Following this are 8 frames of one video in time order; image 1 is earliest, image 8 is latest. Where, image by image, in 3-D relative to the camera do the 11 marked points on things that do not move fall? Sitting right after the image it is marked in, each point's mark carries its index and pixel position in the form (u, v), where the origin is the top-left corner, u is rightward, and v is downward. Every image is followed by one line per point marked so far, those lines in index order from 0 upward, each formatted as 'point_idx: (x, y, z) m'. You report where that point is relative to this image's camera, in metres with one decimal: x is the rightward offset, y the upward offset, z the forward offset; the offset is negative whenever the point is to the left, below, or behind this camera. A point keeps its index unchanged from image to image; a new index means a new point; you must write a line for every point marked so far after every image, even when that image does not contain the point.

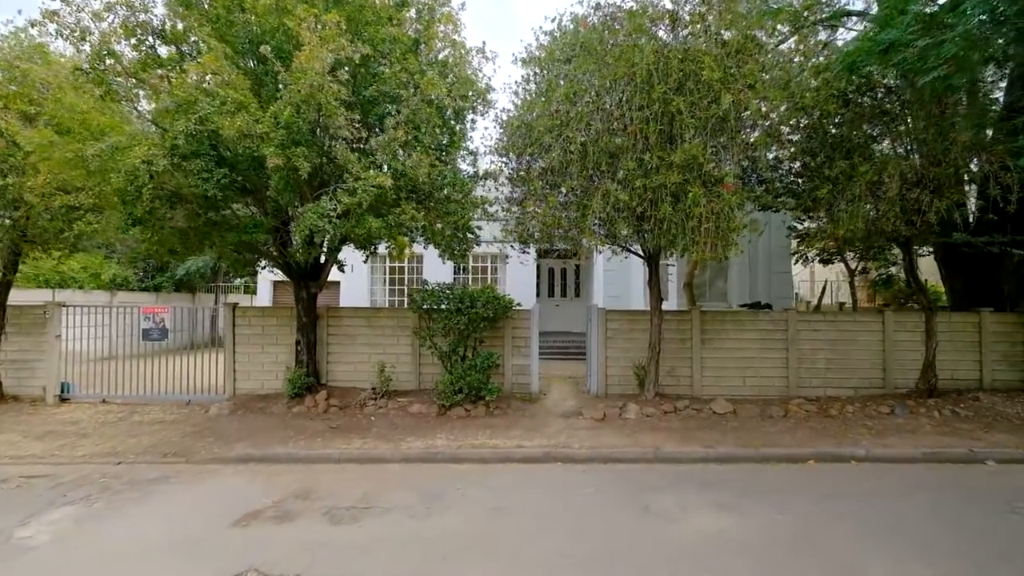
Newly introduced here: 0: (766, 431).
0: (+4.0, -2.3, +8.2) m
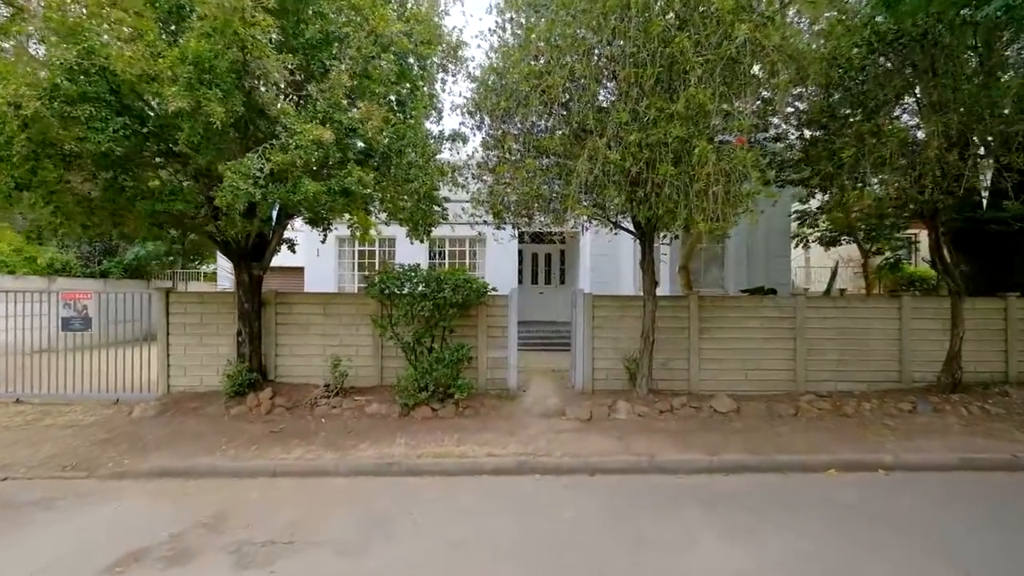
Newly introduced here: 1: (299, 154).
0: (+3.7, -2.0, +7.1) m
1: (-2.5, +1.6, +6.0) m
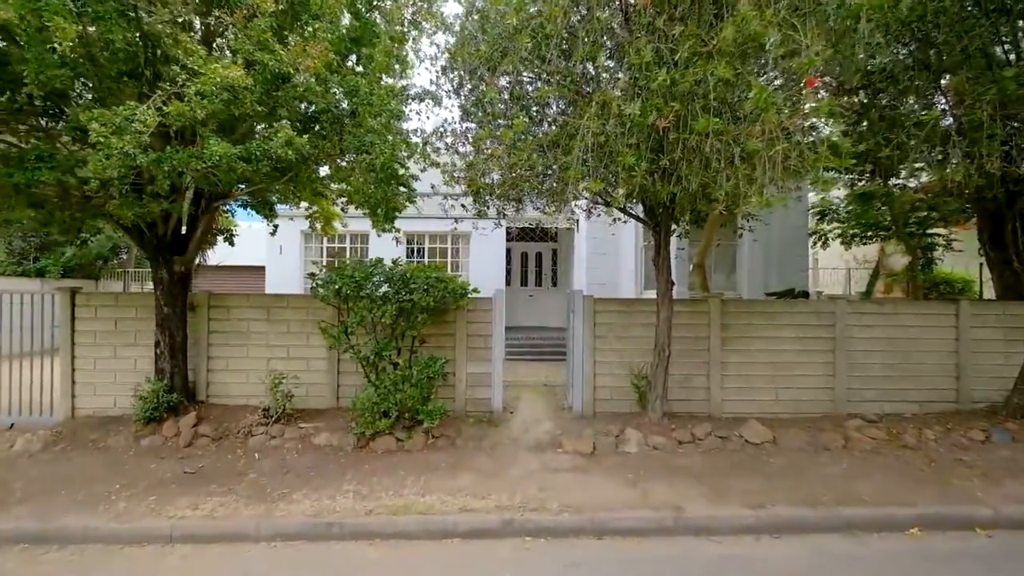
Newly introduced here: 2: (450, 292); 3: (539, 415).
0: (+3.5, -2.0, +5.6) m
1: (-2.6, +1.6, +4.4) m
2: (-0.8, -0.1, +6.7) m
3: (+0.4, -1.8, +7.5) m
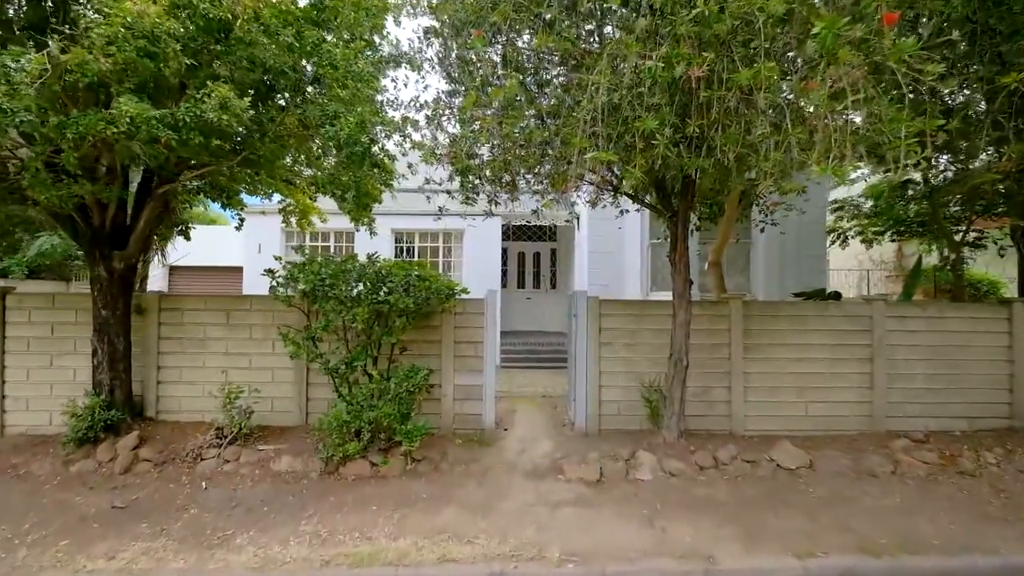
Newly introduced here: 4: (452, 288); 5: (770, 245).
0: (+3.4, -2.0, +4.7) m
1: (-2.7, +1.6, +3.5) m
2: (-0.9, -0.1, +5.8) m
3: (+0.3, -1.8, +6.6) m
4: (-0.7, 0.0, +6.0) m
5: (+5.4, +1.0, +10.9) m
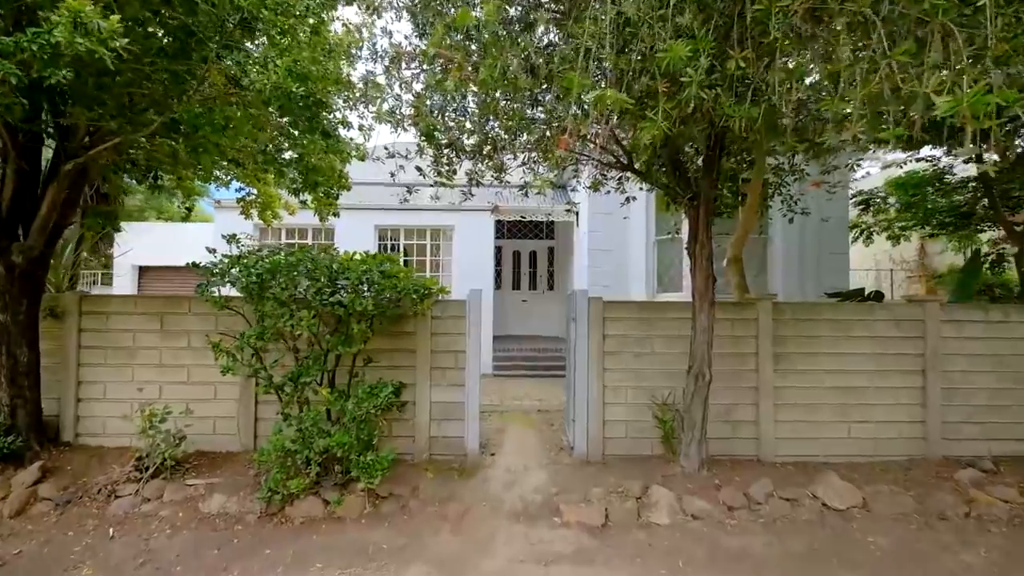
0: (+3.3, -2.0, +3.7) m
1: (-2.8, +1.6, +2.5) m
2: (-1.0, 0.0, +4.8) m
3: (+0.2, -1.8, +5.5) m
4: (-0.9, 0.0, +5.0) m
5: (+5.3, +1.0, +9.9) m
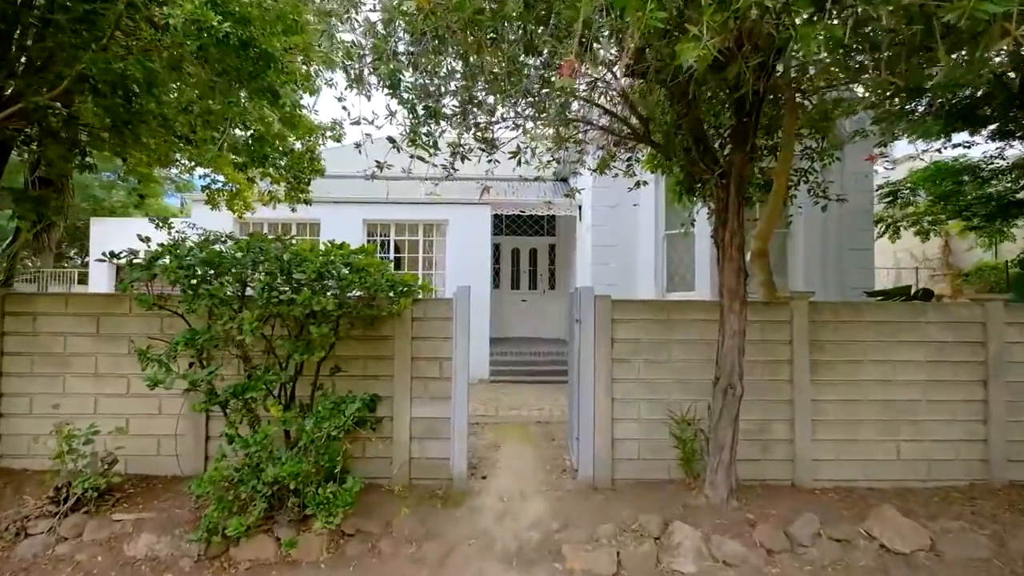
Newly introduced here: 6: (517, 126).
0: (+3.2, -2.0, +2.9) m
1: (-2.9, +1.7, +1.7) m
2: (-1.1, 0.0, +4.0) m
3: (+0.1, -1.8, +4.8) m
4: (-0.9, 0.0, +4.2) m
5: (+5.3, +1.0, +9.1) m
6: (+0.1, +1.0, +3.5) m
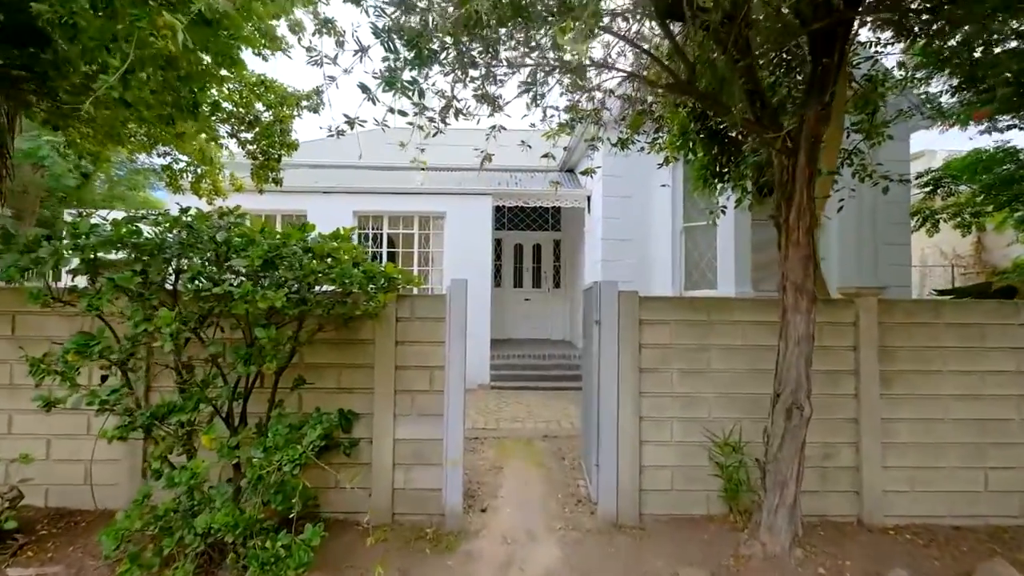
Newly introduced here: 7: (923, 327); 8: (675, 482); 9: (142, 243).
0: (+3.2, -1.9, +2.1) m
1: (-2.8, +1.7, +0.9) m
2: (-1.0, 0.0, +3.2) m
3: (+0.2, -1.8, +3.9) m
4: (-0.9, +0.1, +3.4) m
5: (+5.3, +1.0, +8.2) m
6: (+0.1, +1.1, +2.7) m
7: (+3.2, -0.3, +3.9) m
8: (+1.2, -1.4, +3.8) m
9: (-2.0, +0.3, +2.8) m
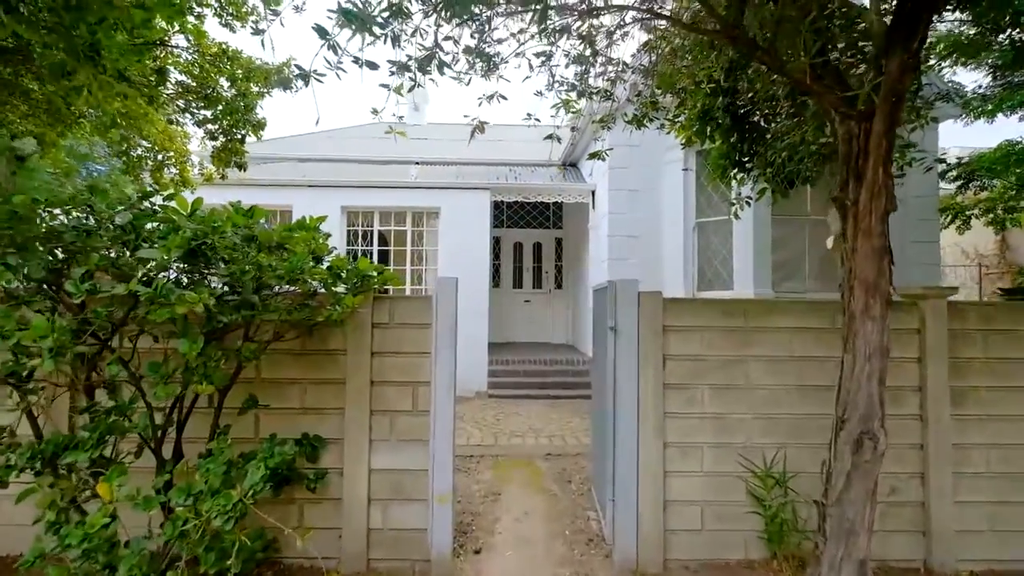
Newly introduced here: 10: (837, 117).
0: (+3.2, -1.9, +1.4) m
1: (-2.8, +1.7, +0.2) m
2: (-1.0, 0.0, +2.5) m
3: (+0.2, -1.8, +3.3) m
4: (-0.9, +0.1, +2.8) m
5: (+5.3, +1.0, +7.6) m
6: (+0.1, +1.1, +2.1) m
7: (+3.2, -0.3, +3.3) m
8: (+1.2, -1.4, +3.2) m
9: (-2.0, +0.3, +2.2) m
10: (+1.6, +0.8, +2.6) m
